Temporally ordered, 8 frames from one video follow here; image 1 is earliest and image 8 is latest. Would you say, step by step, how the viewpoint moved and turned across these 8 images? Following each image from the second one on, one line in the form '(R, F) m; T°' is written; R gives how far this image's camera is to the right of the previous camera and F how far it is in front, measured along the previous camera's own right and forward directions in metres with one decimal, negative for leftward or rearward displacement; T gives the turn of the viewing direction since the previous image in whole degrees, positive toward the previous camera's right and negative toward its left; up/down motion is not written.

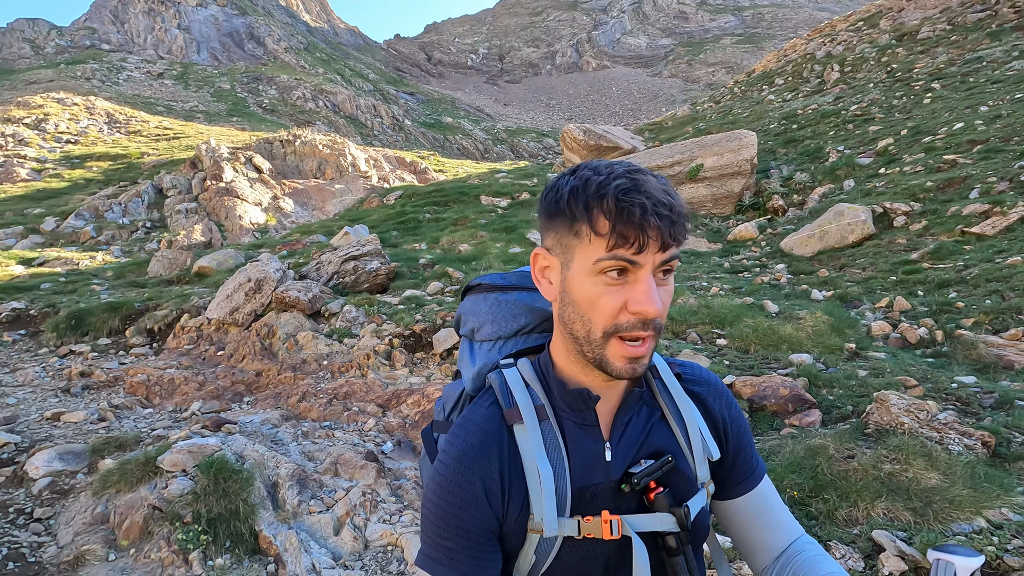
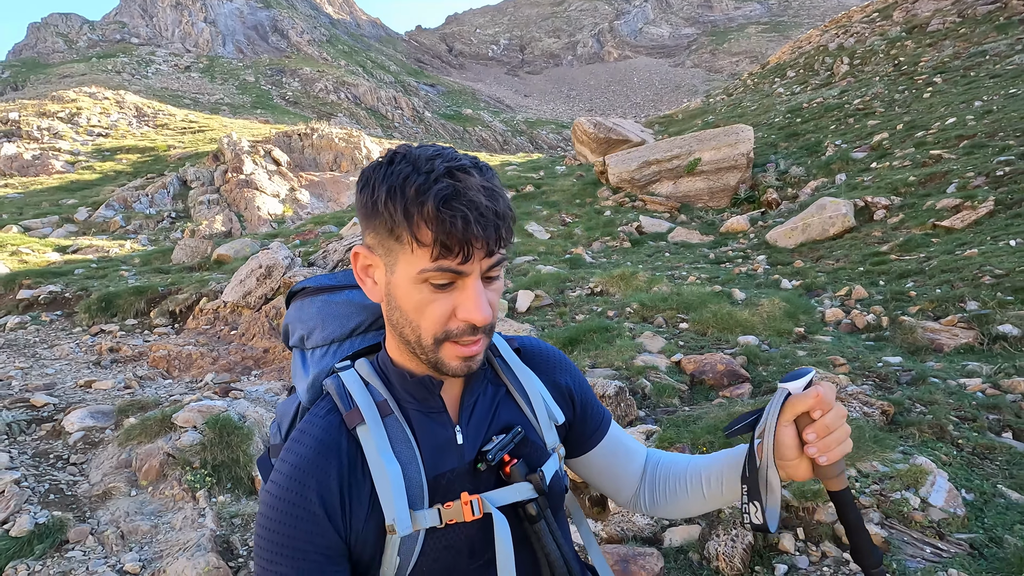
(+0.5, -0.6) m; -2°
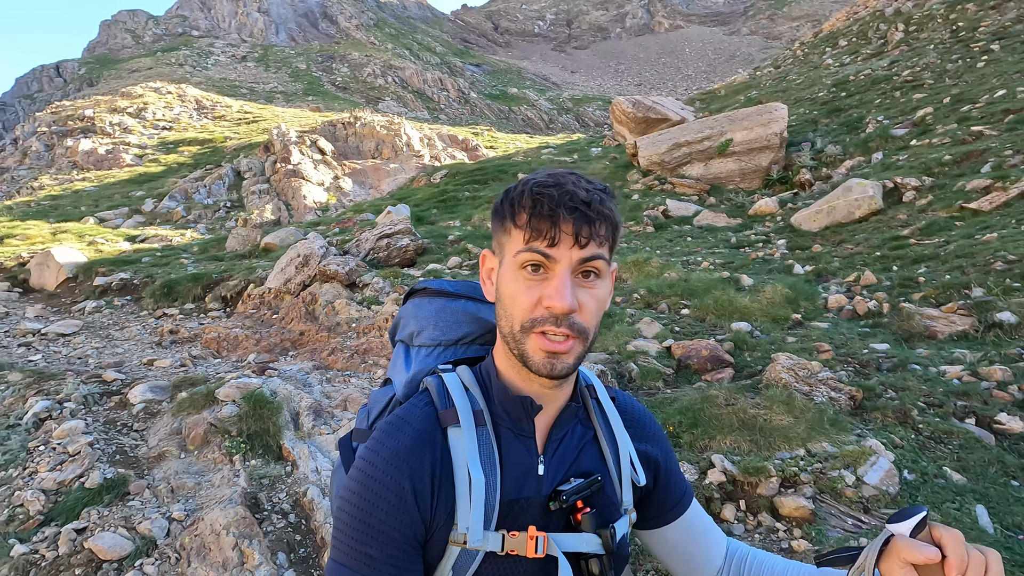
(+0.6, -0.4) m; -5°
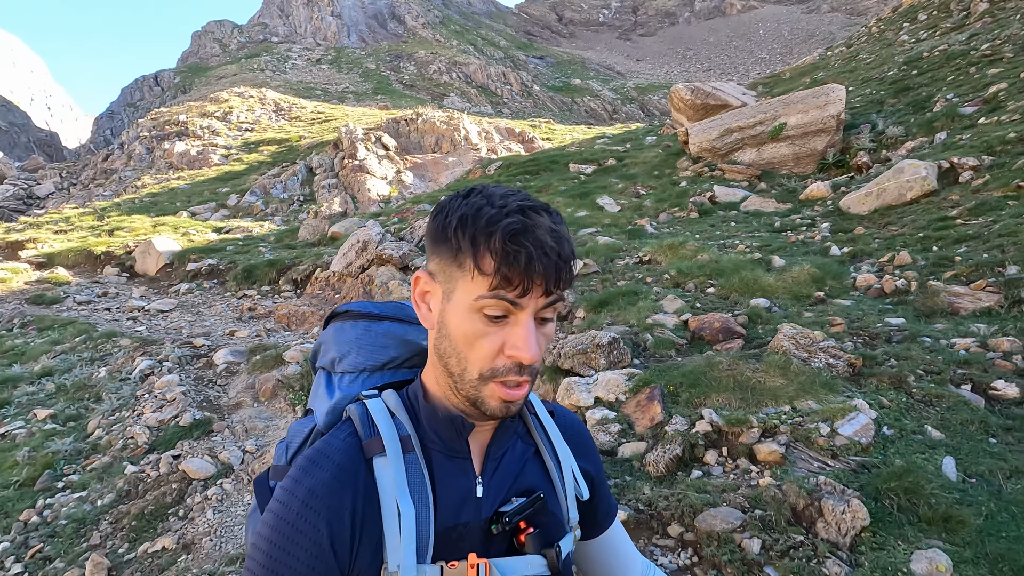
(+0.5, -0.6) m; -7°
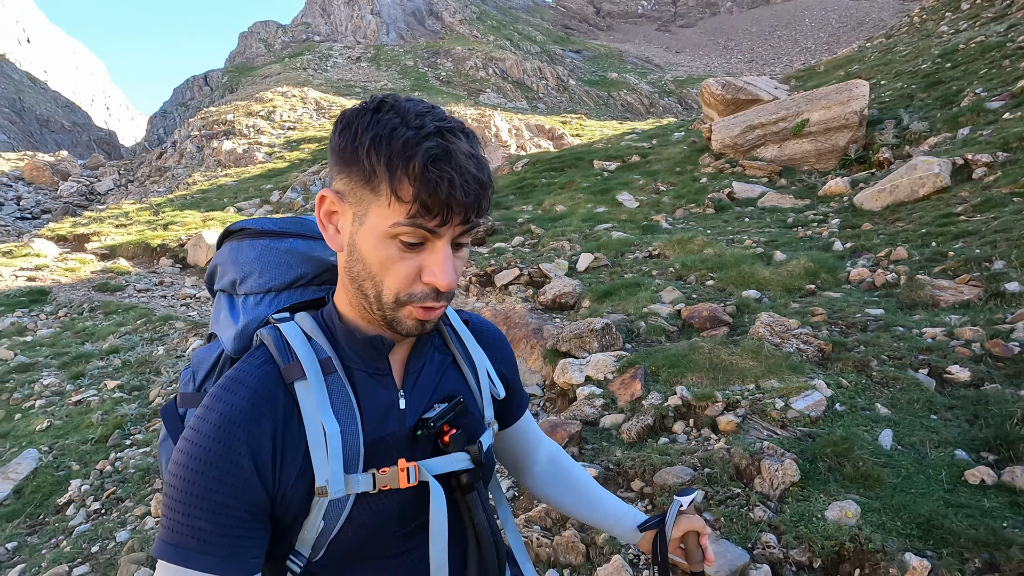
(+0.4, -0.6) m; -4°
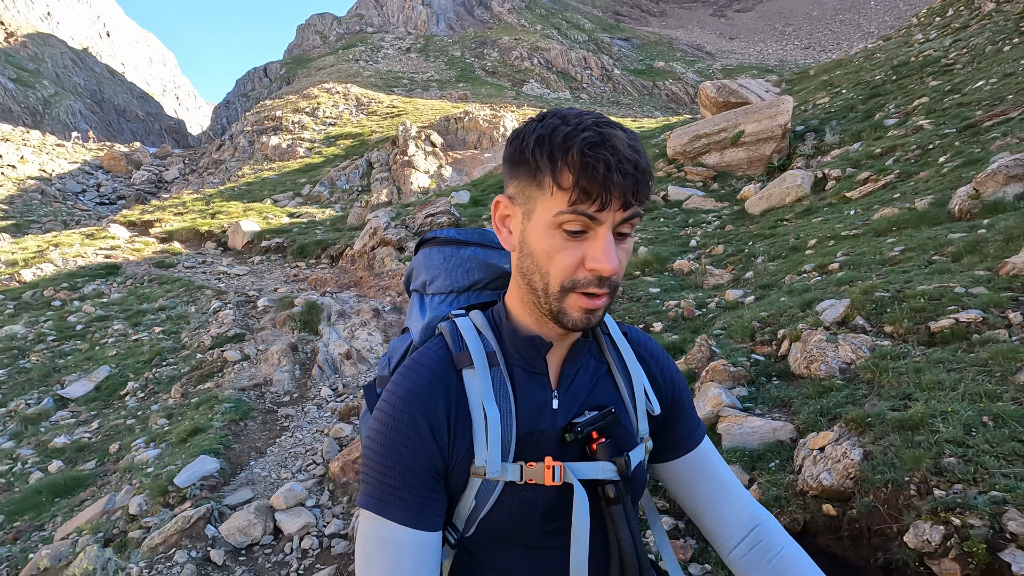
(+2.6, -2.8) m; -5°
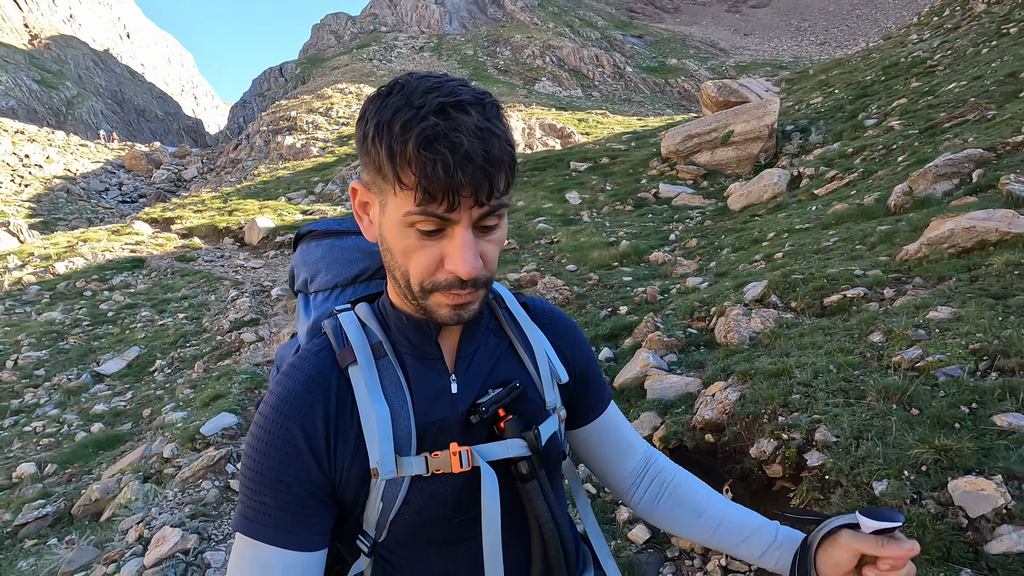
(+0.5, -0.9) m; -1°
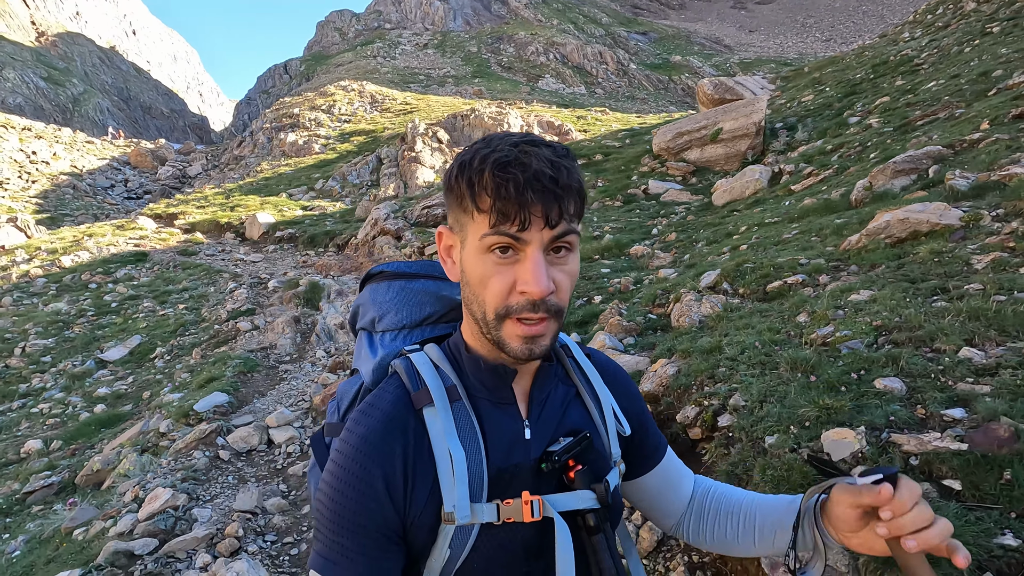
(+0.4, -0.4) m; 0°
